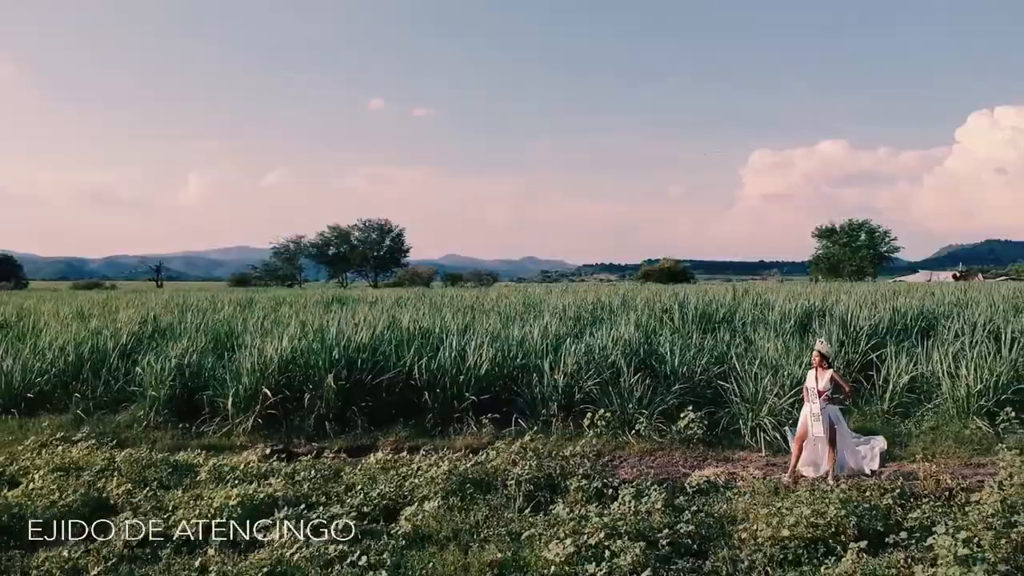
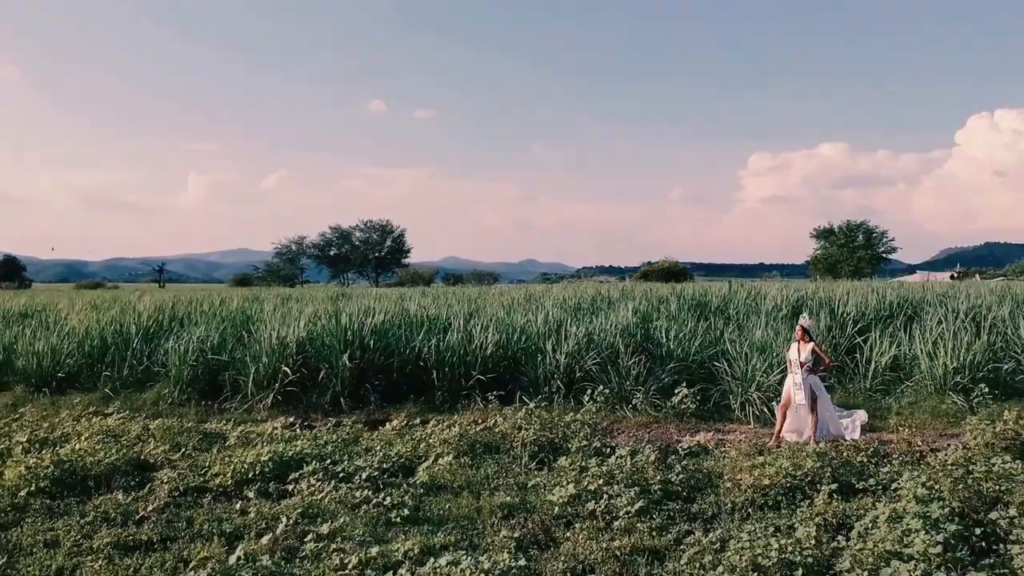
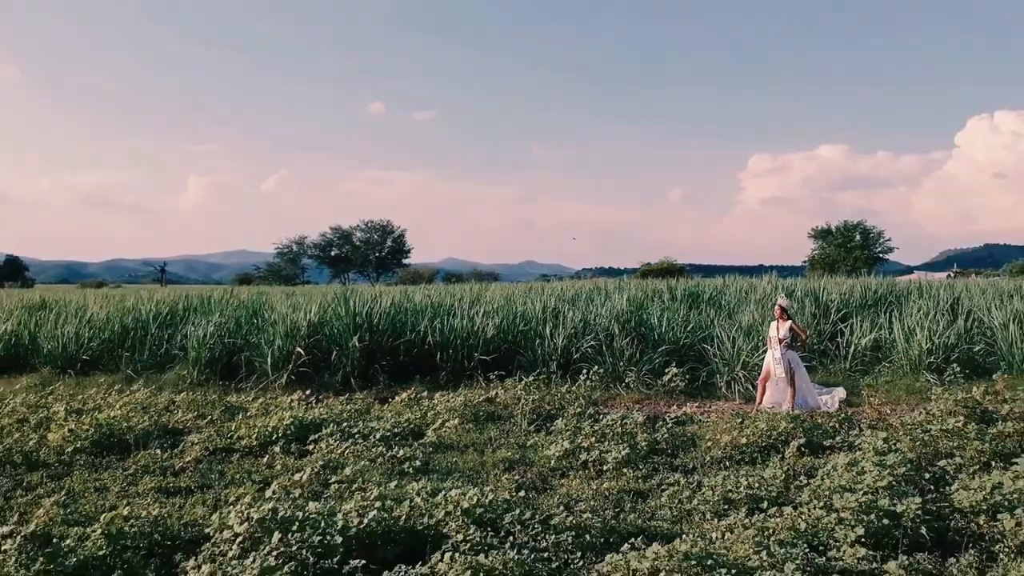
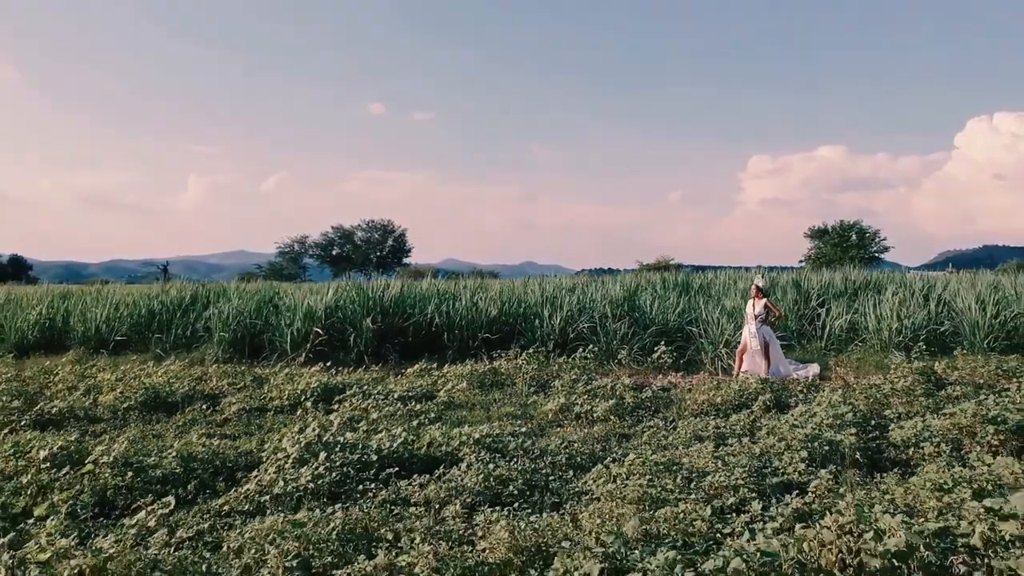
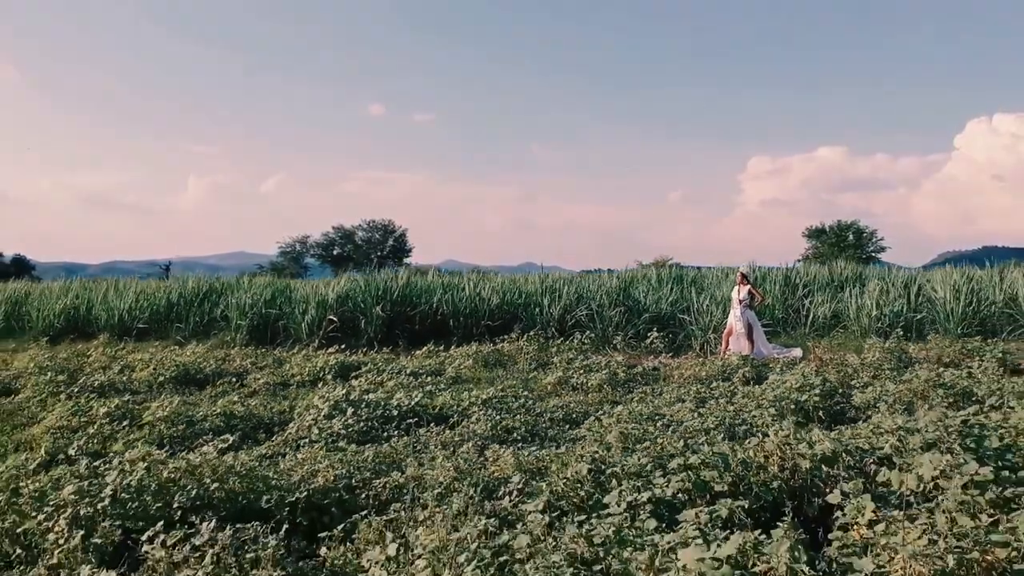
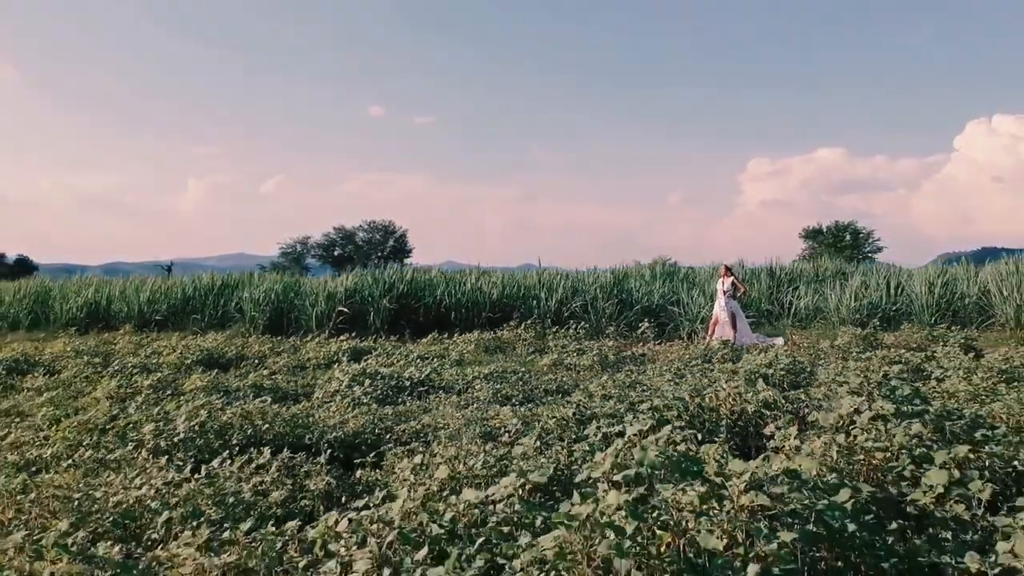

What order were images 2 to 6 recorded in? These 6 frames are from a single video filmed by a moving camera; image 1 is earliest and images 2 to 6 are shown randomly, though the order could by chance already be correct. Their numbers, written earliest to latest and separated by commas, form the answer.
2, 3, 4, 5, 6
